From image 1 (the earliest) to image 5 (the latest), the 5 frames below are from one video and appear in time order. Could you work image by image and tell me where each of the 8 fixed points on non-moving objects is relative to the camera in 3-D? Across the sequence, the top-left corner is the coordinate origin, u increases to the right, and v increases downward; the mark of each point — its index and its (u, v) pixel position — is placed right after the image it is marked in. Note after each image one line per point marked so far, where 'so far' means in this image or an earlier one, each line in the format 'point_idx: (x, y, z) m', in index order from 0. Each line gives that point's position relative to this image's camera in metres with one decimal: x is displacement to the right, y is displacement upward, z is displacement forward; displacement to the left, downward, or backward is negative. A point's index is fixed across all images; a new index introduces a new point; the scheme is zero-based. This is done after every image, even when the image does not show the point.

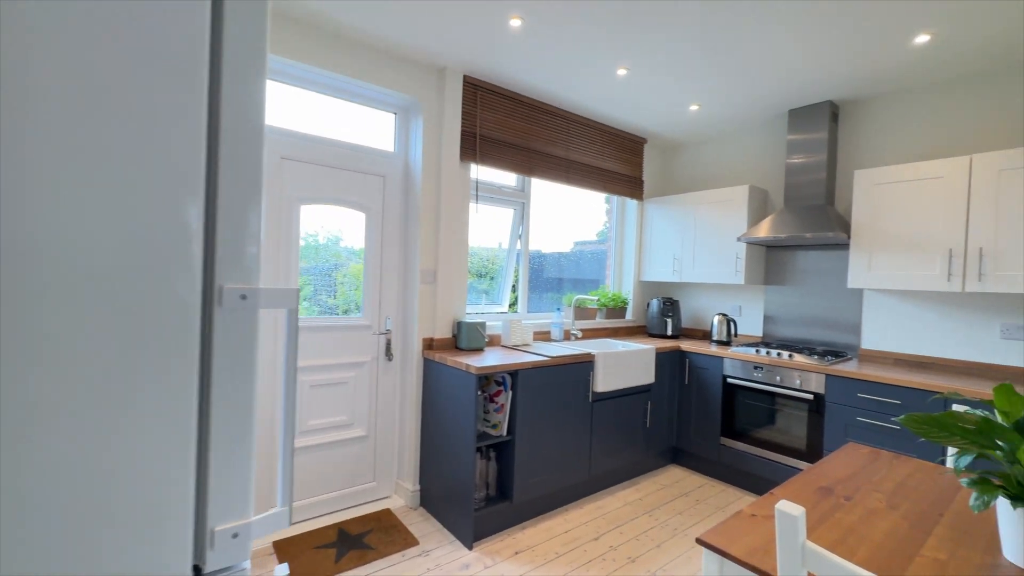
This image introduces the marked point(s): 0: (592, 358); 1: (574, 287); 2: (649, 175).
0: (+0.5, -0.4, +2.7) m
1: (+0.5, 0.0, +3.8) m
2: (+1.2, +1.0, +4.0) m
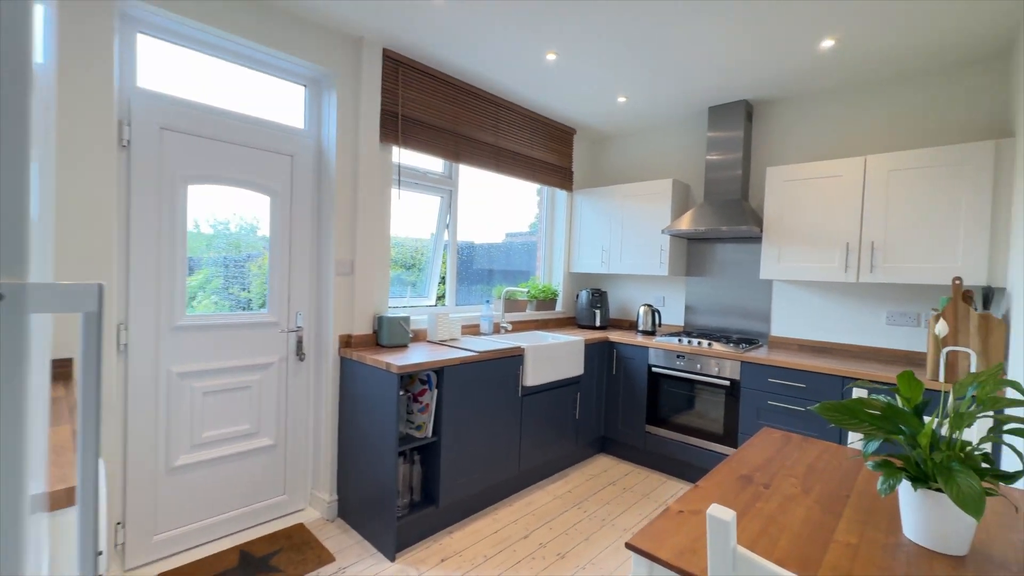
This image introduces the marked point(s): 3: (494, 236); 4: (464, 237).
0: (+0.1, -0.4, +2.7) m
1: (-0.1, +0.1, +3.7) m
2: (+0.6, +1.1, +4.0) m
3: (-0.1, +0.4, +3.6) m
4: (-0.4, +0.4, +3.3) m
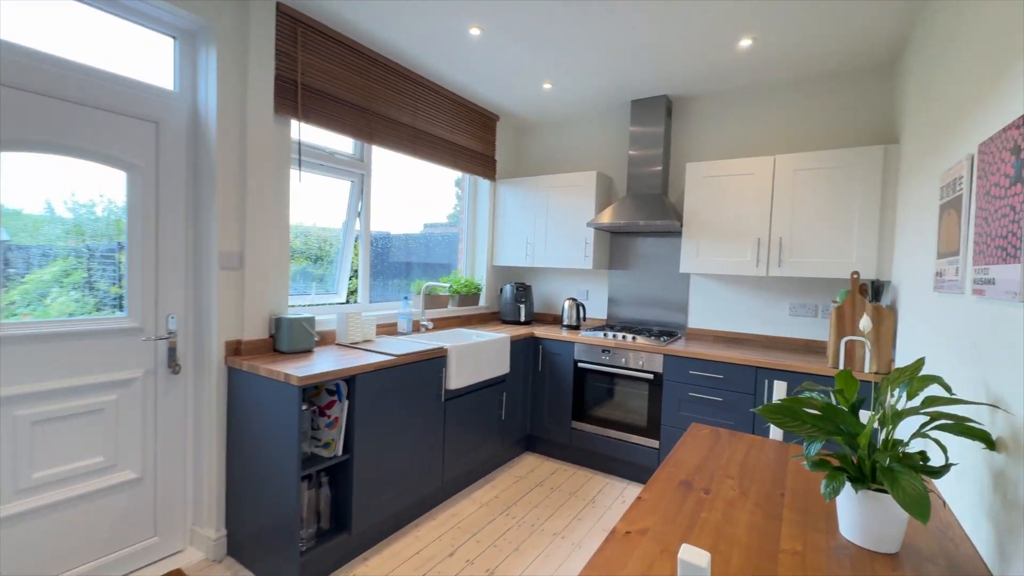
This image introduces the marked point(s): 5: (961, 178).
0: (-0.4, -0.4, +2.5) m
1: (-0.7, +0.1, +3.4) m
2: (-0.1, +1.1, +3.8) m
3: (-0.7, +0.4, +3.3) m
4: (-0.9, +0.4, +3.0) m
5: (+1.3, +0.3, +1.3) m
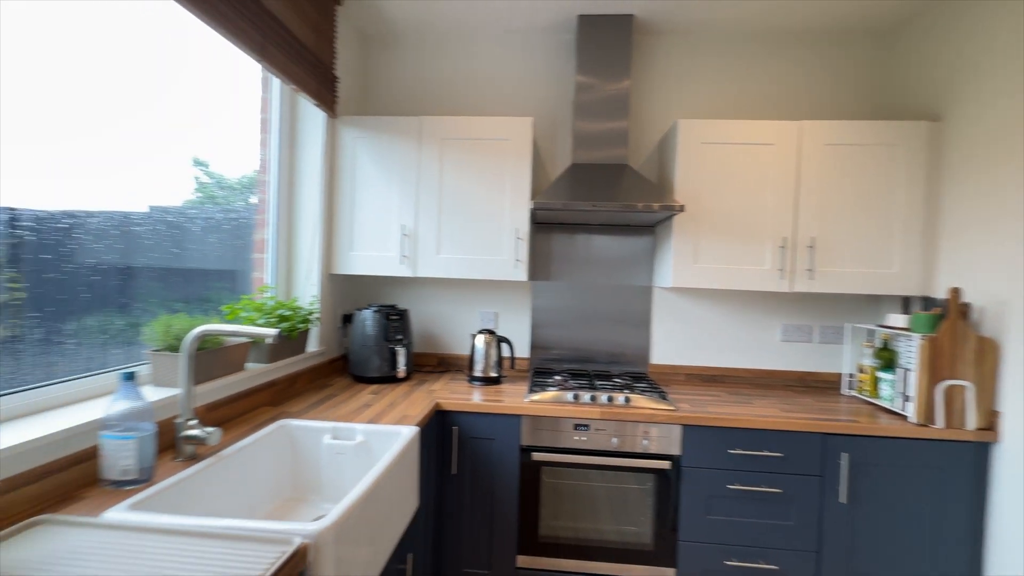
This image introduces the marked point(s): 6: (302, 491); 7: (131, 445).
0: (-0.4, -0.5, +0.8) m
1: (-1.1, 0.0, +1.5) m
2: (-0.8, +1.0, +2.1) m
3: (-1.1, +0.3, +1.3) m
4: (-1.1, +0.3, +1.0) m
5: (+1.7, +0.2, +0.6) m
6: (-0.6, -0.6, +1.4) m
7: (-0.9, -0.4, +1.0) m
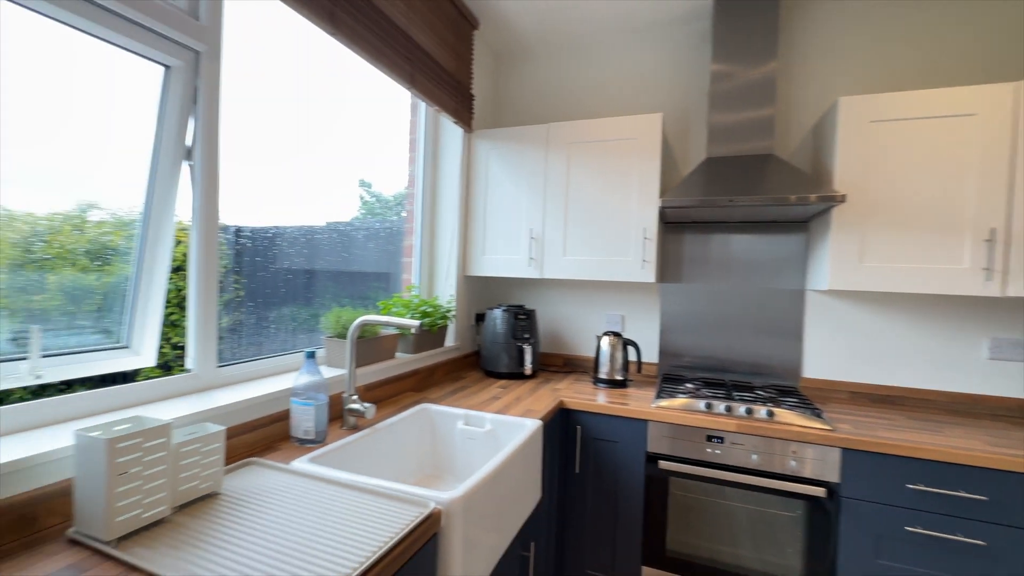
0: (-0.2, -0.5, +0.9) m
1: (-0.7, 0.0, +1.8) m
2: (-0.2, +1.0, +2.3) m
3: (-0.7, +0.3, +1.6) m
4: (-0.8, +0.3, +1.3) m
5: (+1.8, +0.3, +0.1) m
6: (-0.2, -0.6, +1.5) m
7: (-0.6, -0.3, +1.2) m
